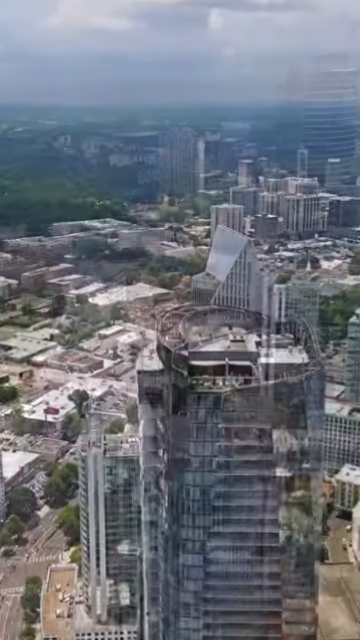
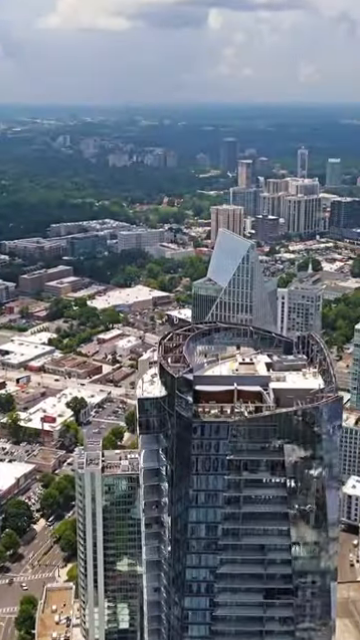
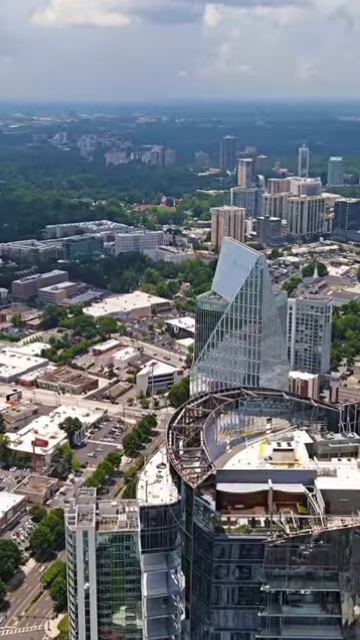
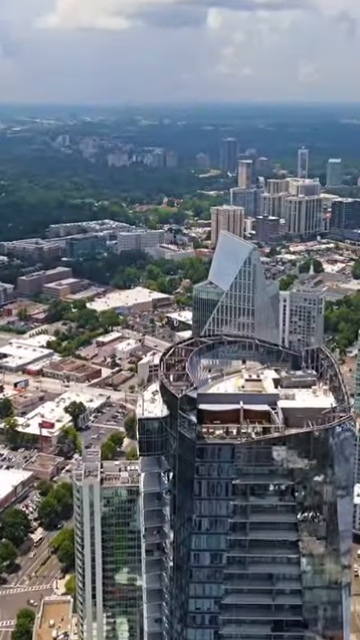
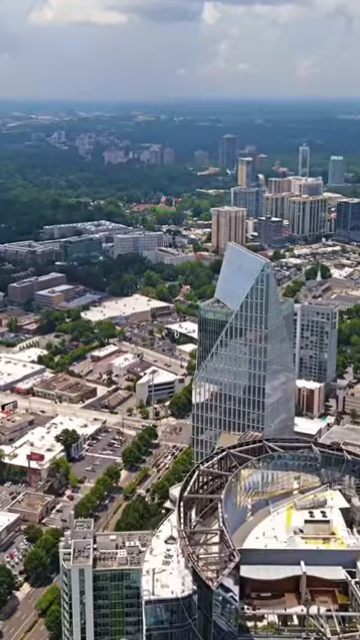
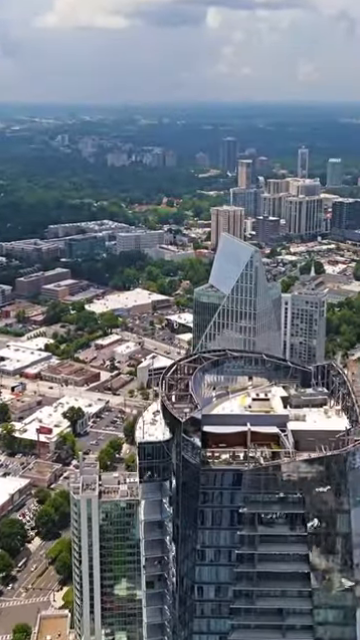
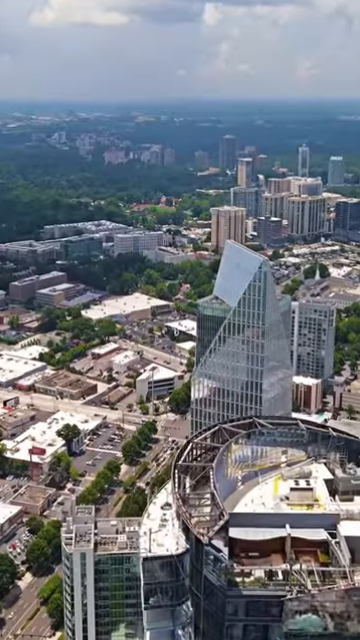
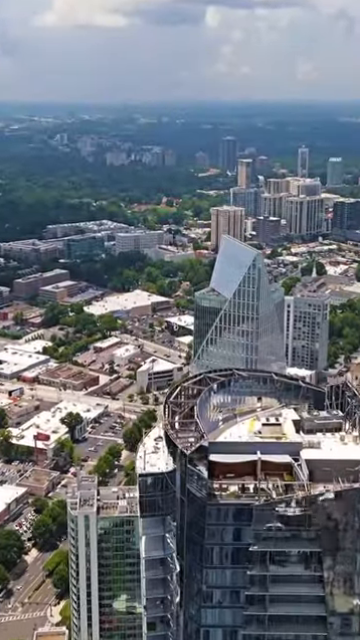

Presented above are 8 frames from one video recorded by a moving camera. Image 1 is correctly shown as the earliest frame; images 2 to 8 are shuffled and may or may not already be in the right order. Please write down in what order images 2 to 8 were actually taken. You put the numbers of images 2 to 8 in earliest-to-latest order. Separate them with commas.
2, 4, 6, 8, 3, 7, 5
